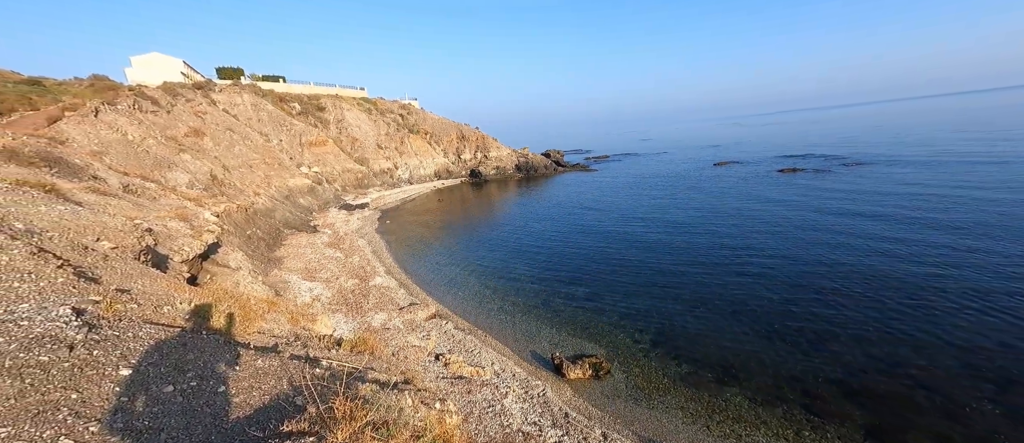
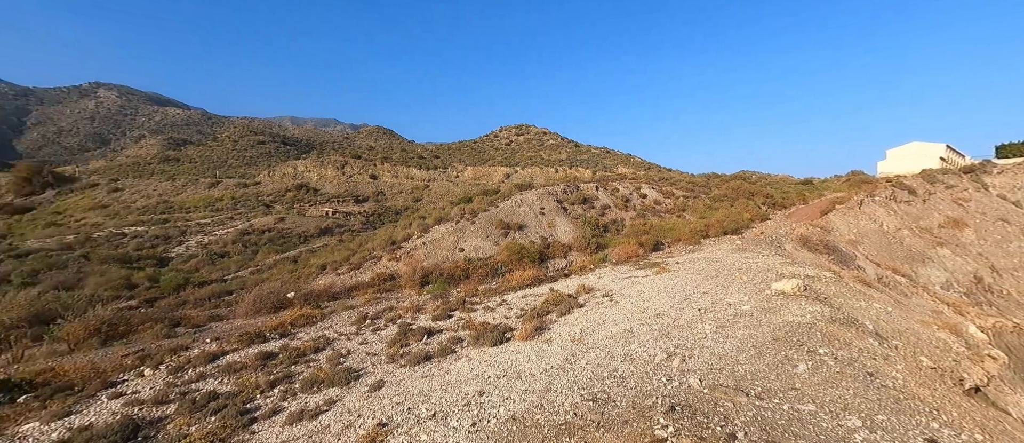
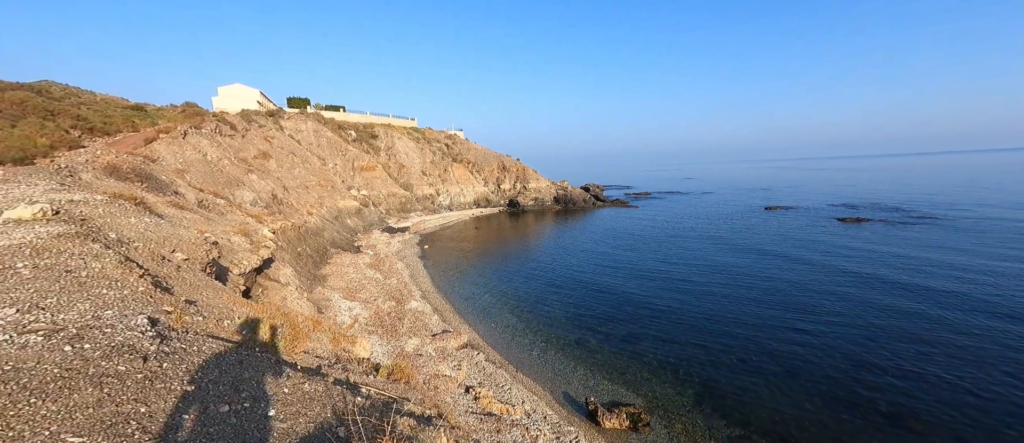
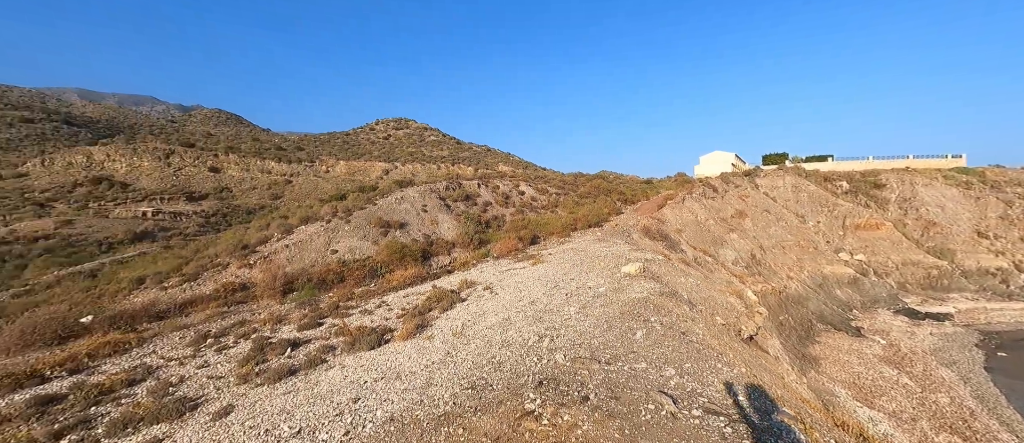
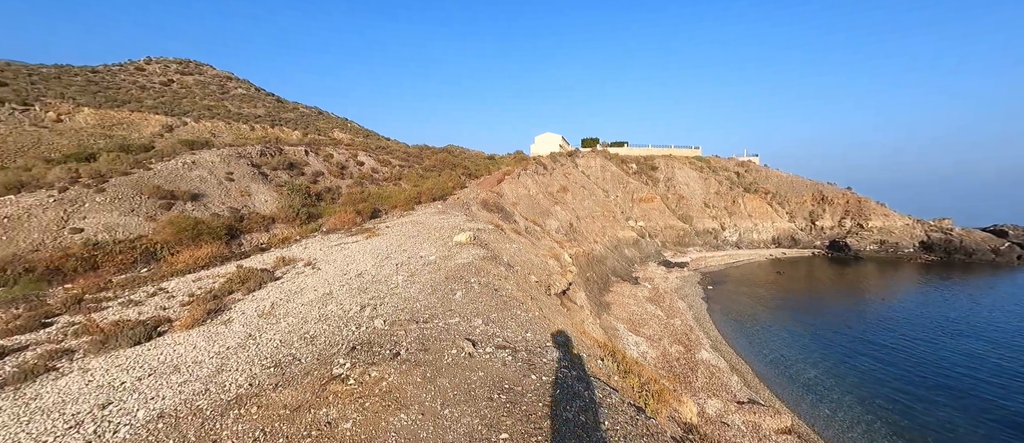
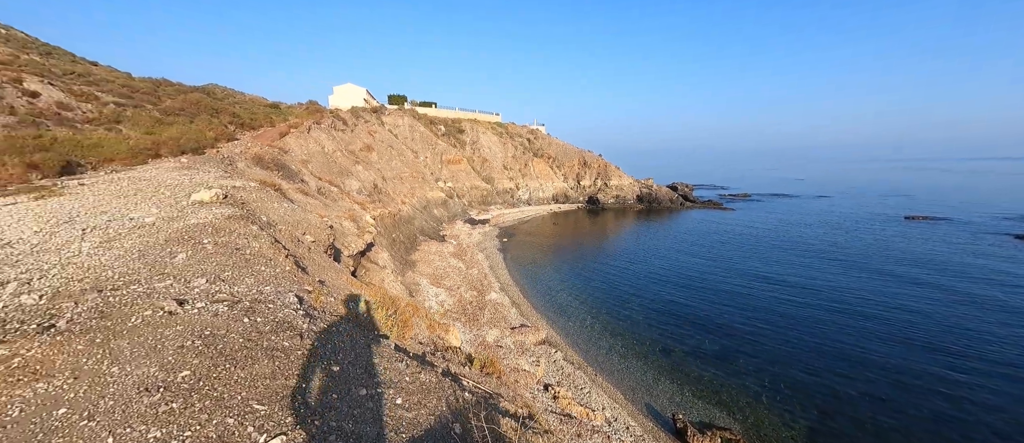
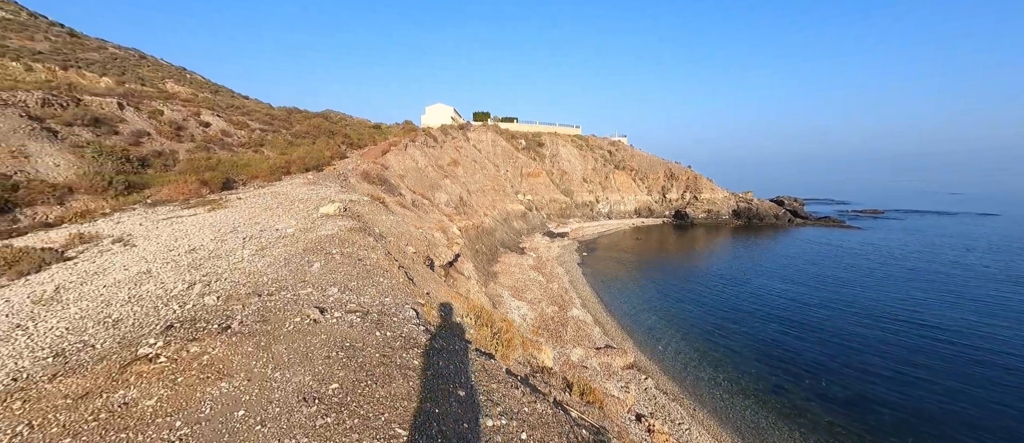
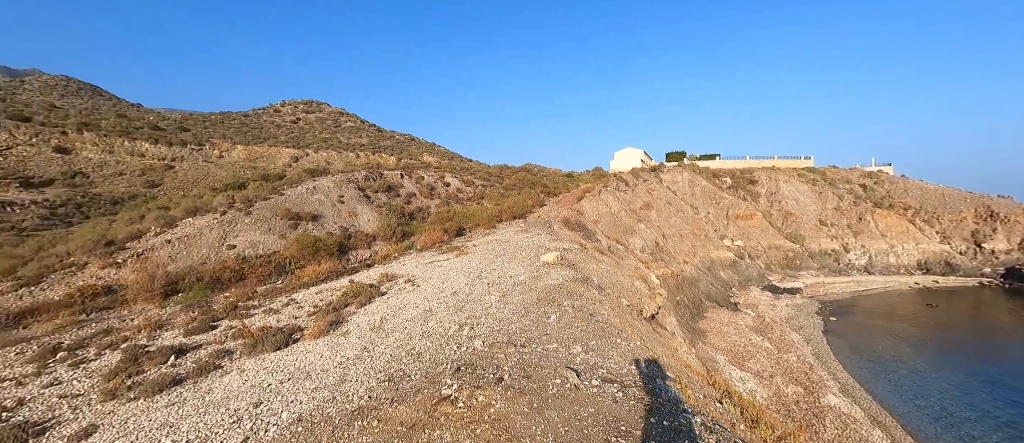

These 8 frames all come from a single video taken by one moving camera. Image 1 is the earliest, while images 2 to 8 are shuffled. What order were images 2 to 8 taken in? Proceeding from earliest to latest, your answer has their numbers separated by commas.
3, 6, 7, 5, 8, 4, 2
